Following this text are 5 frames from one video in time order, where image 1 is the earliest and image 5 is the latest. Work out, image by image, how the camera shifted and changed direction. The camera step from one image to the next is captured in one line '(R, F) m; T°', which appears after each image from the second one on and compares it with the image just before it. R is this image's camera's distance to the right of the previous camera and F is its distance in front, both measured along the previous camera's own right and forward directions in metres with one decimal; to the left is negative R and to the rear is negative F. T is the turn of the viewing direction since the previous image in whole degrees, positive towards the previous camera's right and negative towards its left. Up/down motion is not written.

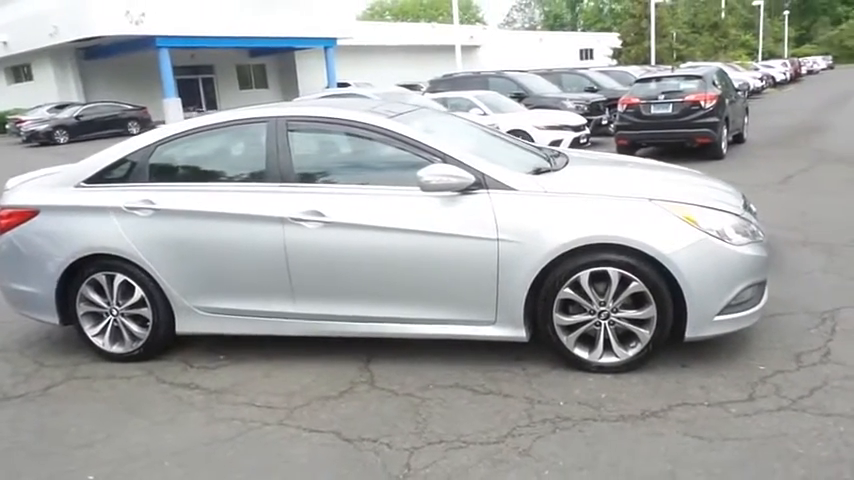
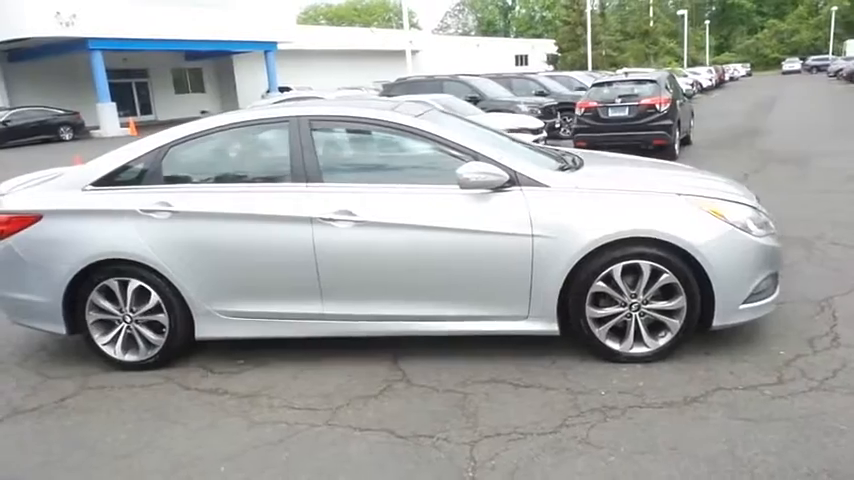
(-0.6, 0.0) m; +6°
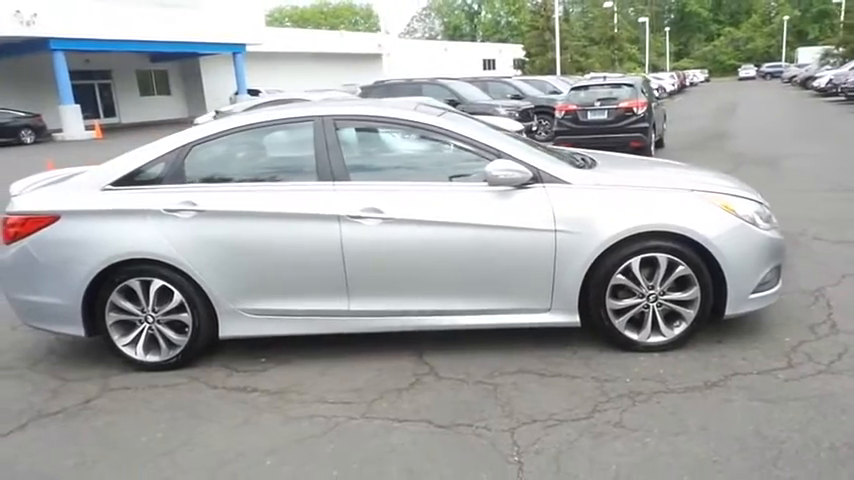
(-0.4, -0.1) m; +3°
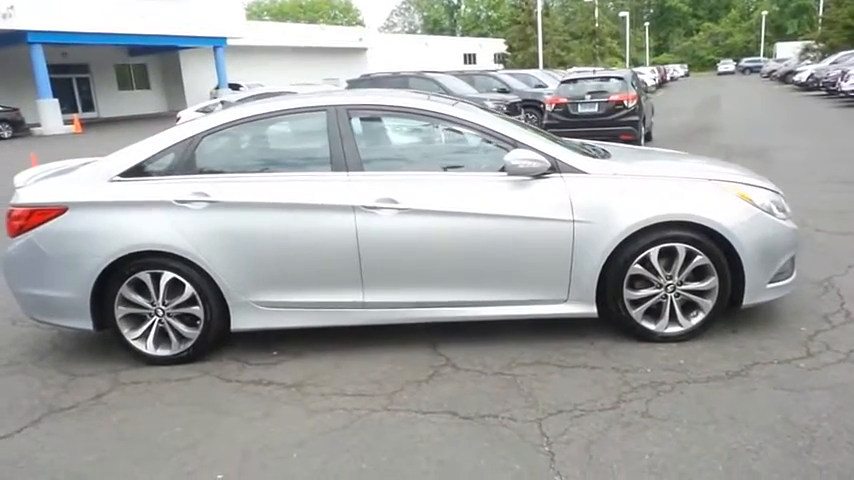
(-0.2, 0.0) m; +2°
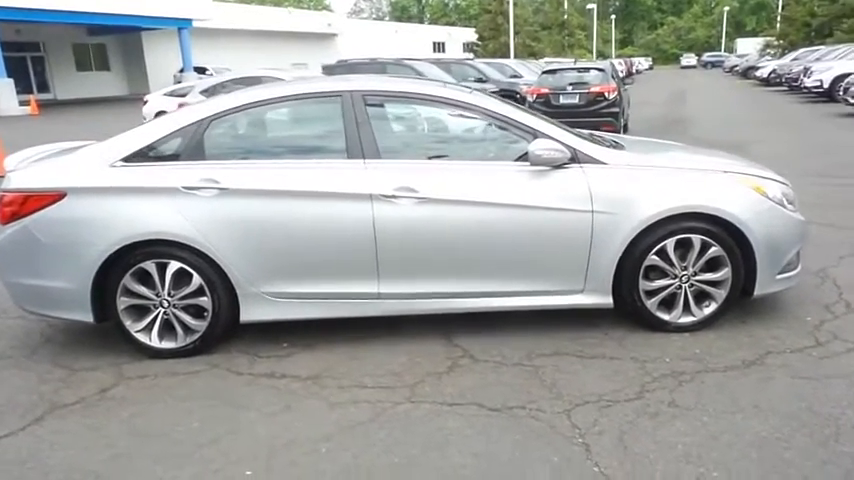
(-0.3, +0.1) m; +3°
